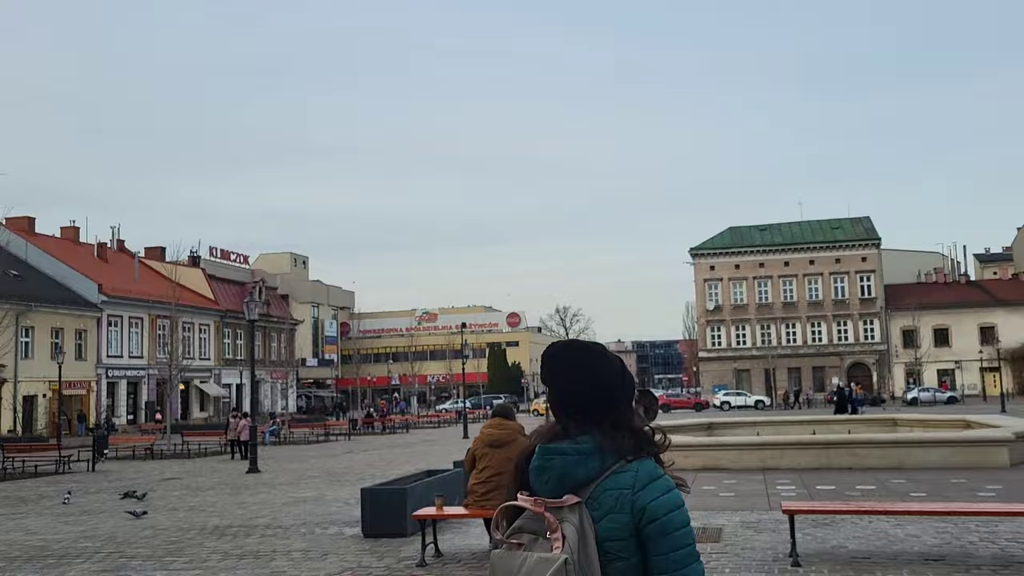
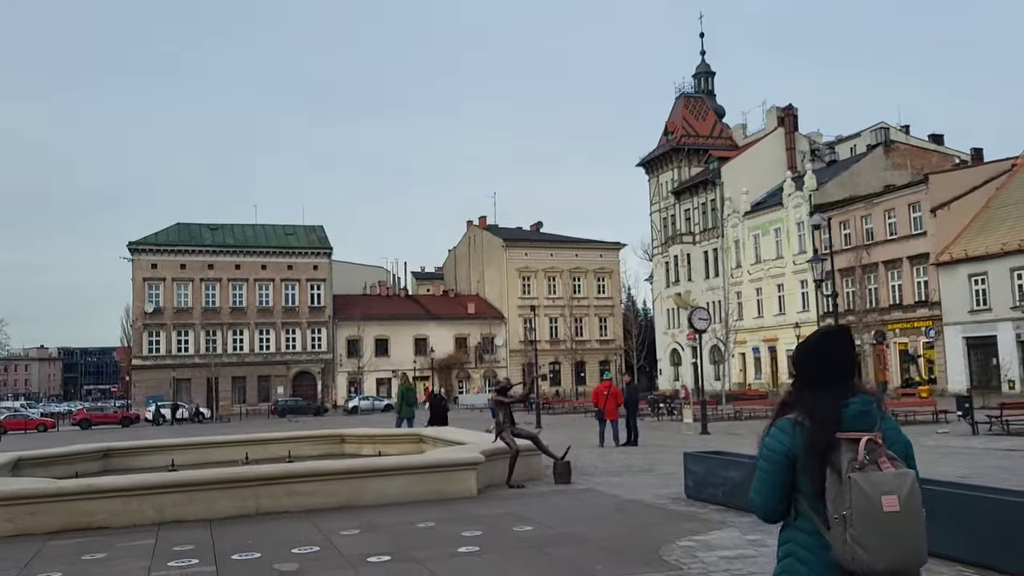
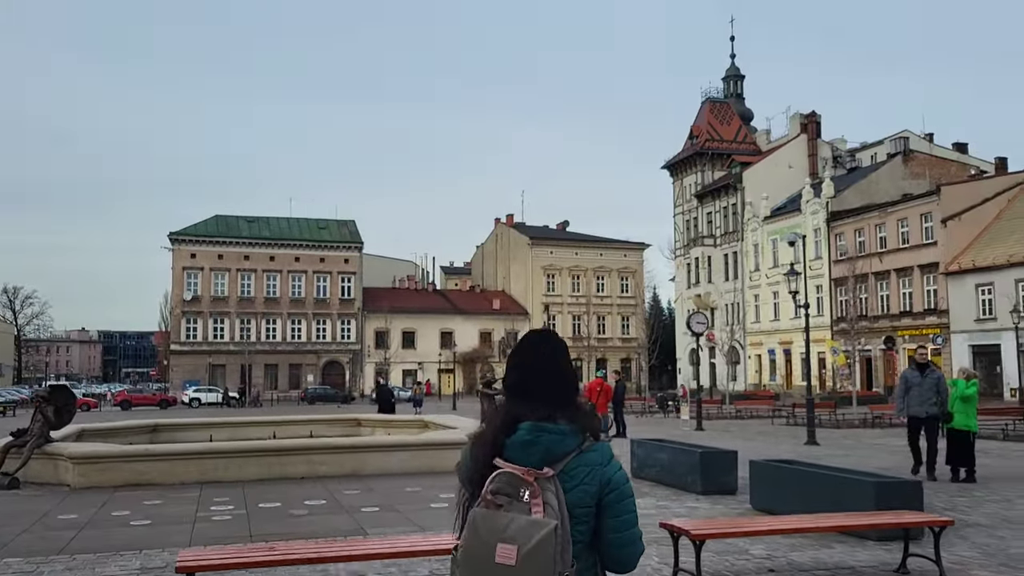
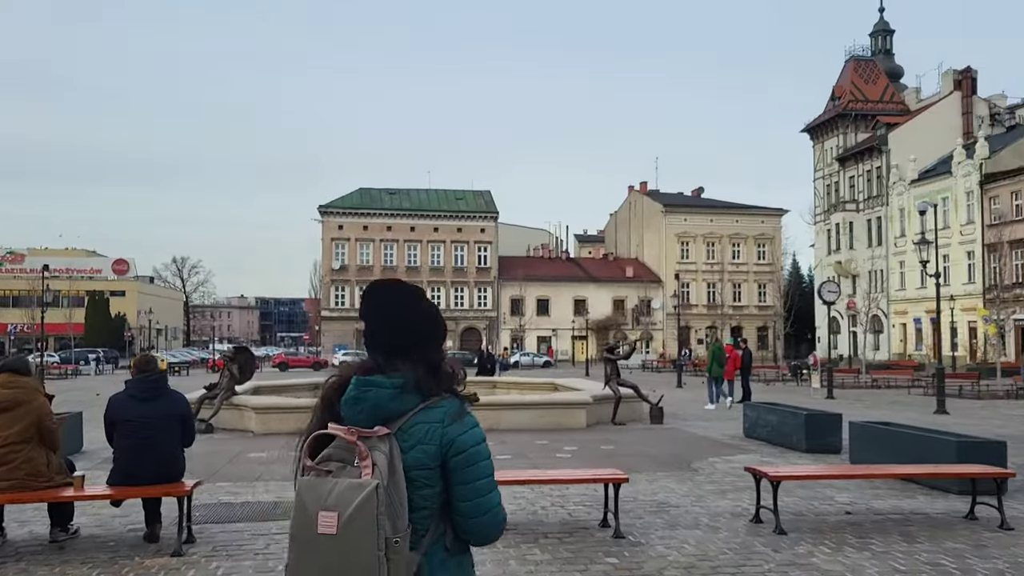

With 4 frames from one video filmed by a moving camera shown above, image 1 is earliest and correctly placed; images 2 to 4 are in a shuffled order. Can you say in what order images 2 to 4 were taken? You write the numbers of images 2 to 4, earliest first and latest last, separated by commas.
4, 3, 2
